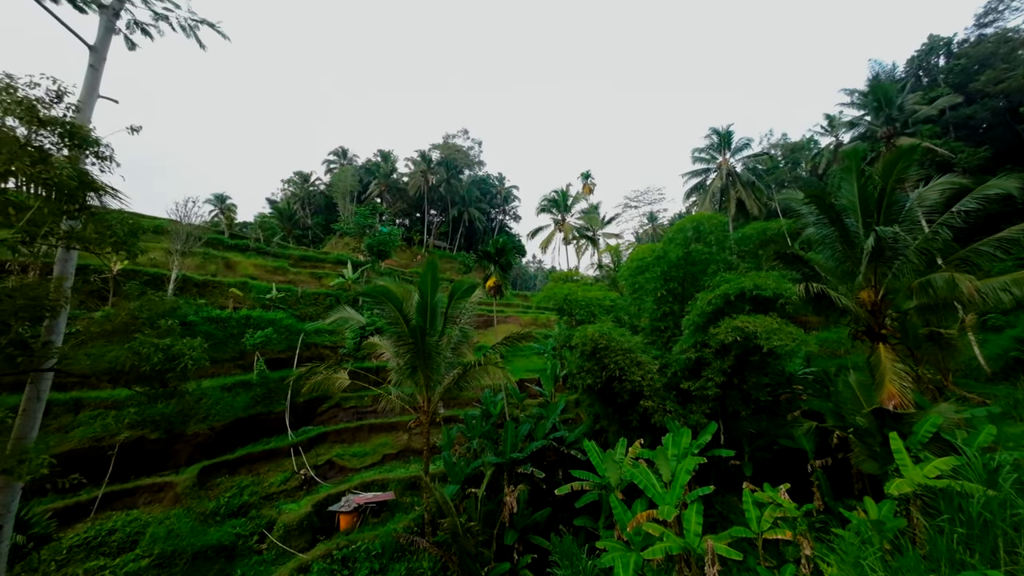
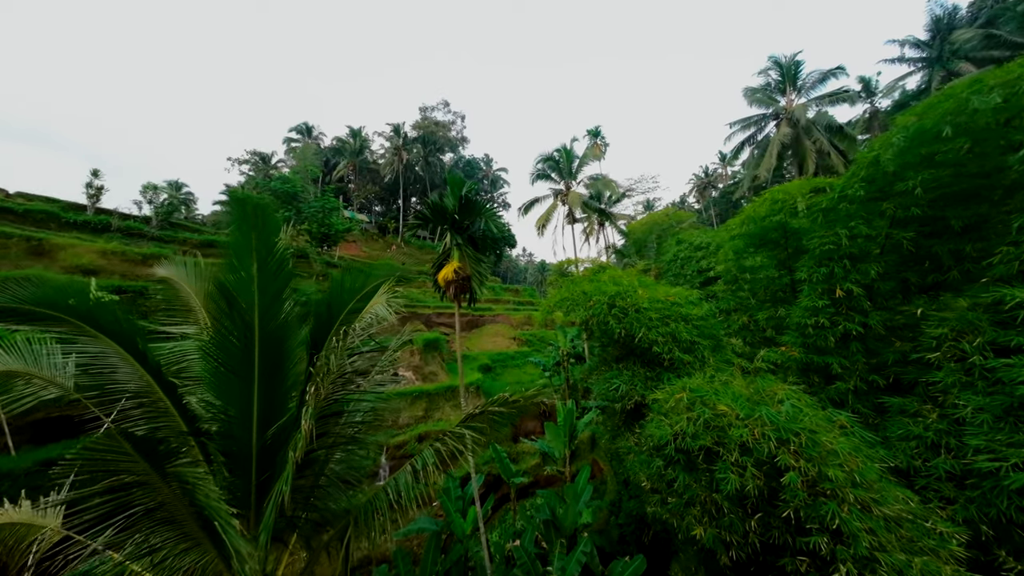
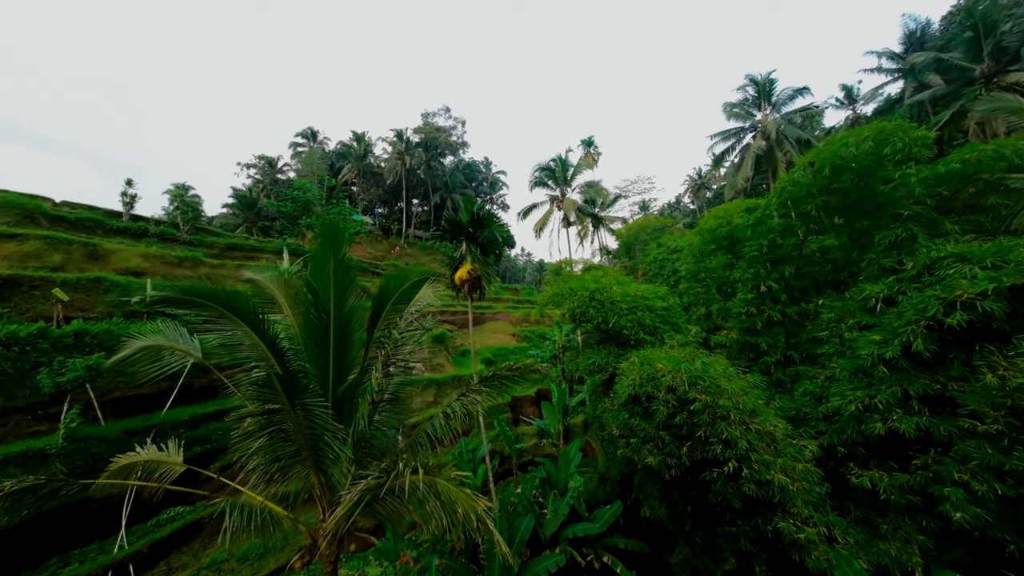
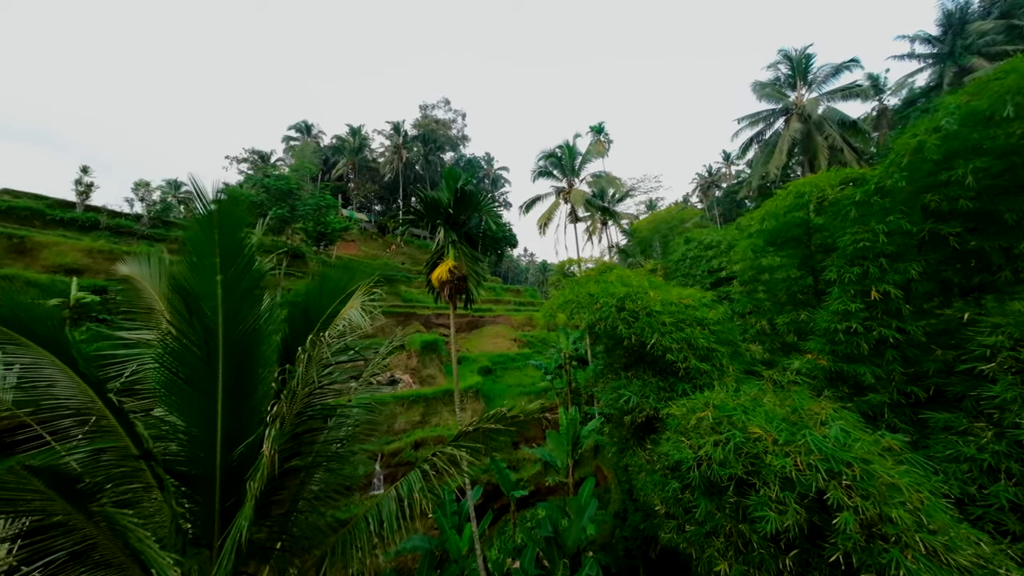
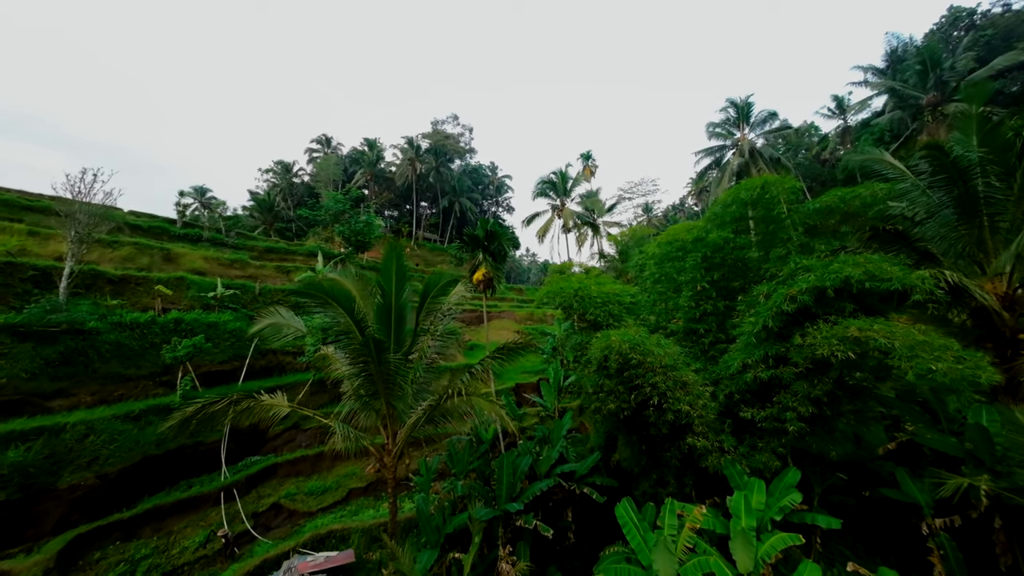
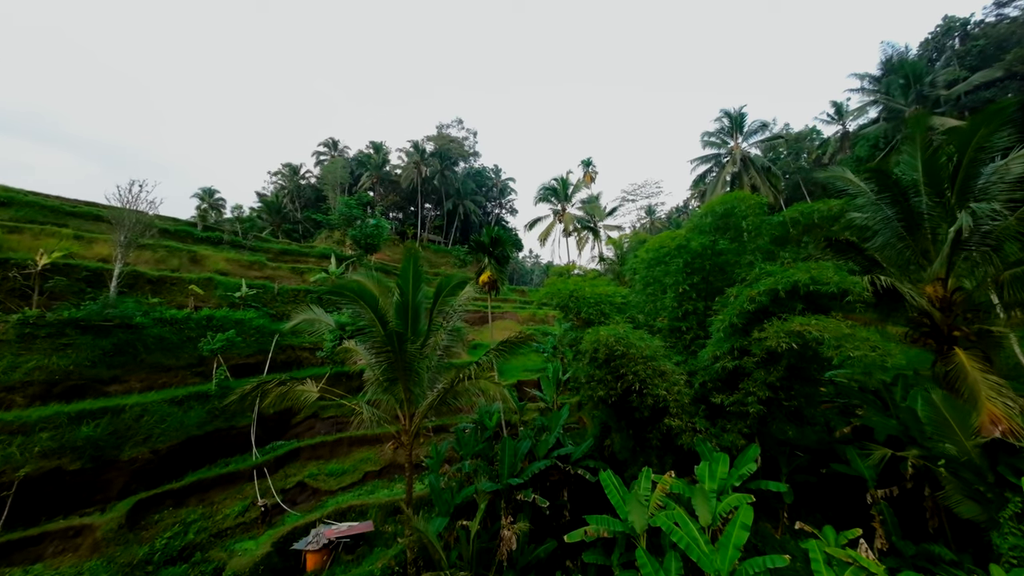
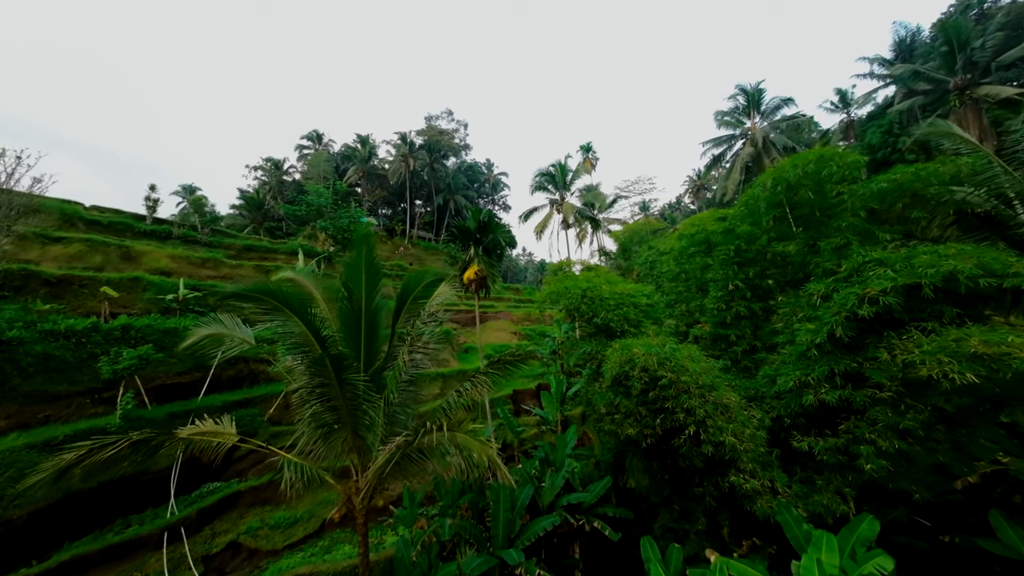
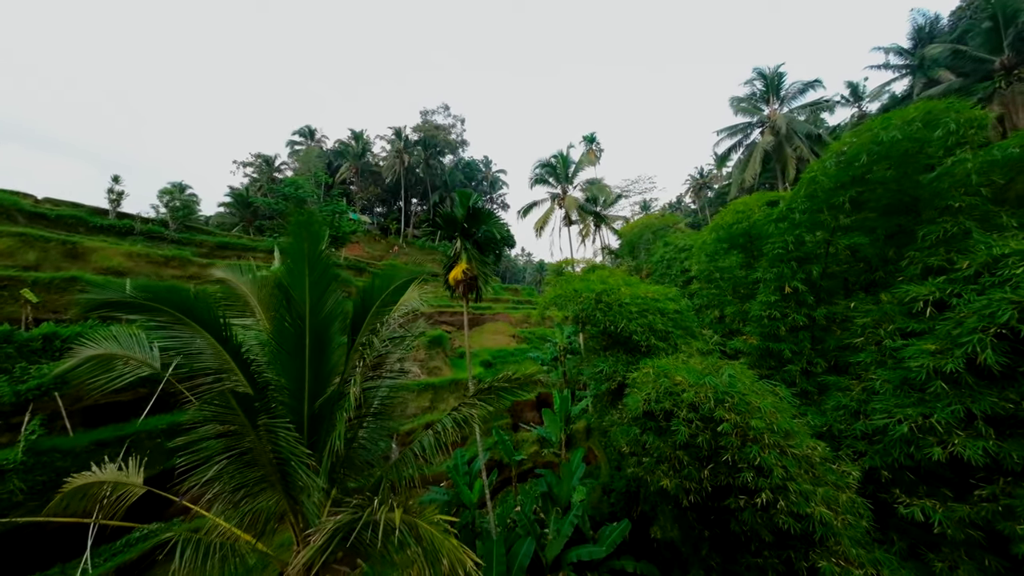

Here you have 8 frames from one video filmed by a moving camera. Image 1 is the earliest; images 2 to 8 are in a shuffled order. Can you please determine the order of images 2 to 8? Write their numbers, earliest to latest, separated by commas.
6, 5, 7, 3, 8, 2, 4
